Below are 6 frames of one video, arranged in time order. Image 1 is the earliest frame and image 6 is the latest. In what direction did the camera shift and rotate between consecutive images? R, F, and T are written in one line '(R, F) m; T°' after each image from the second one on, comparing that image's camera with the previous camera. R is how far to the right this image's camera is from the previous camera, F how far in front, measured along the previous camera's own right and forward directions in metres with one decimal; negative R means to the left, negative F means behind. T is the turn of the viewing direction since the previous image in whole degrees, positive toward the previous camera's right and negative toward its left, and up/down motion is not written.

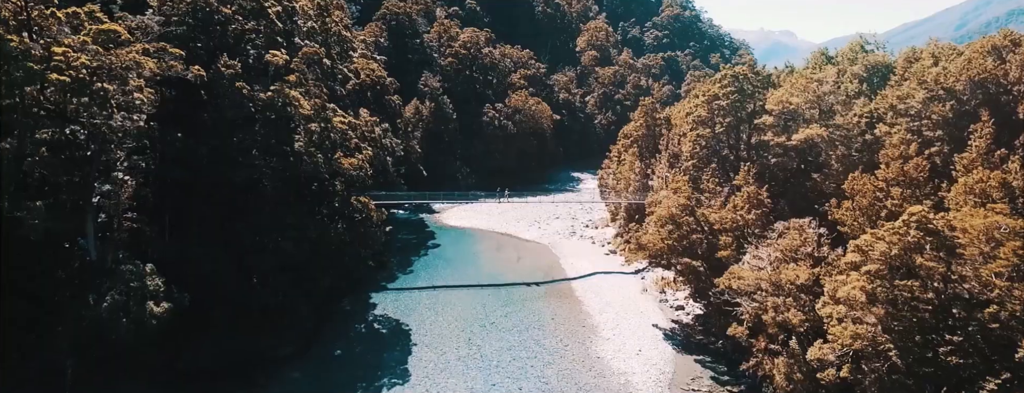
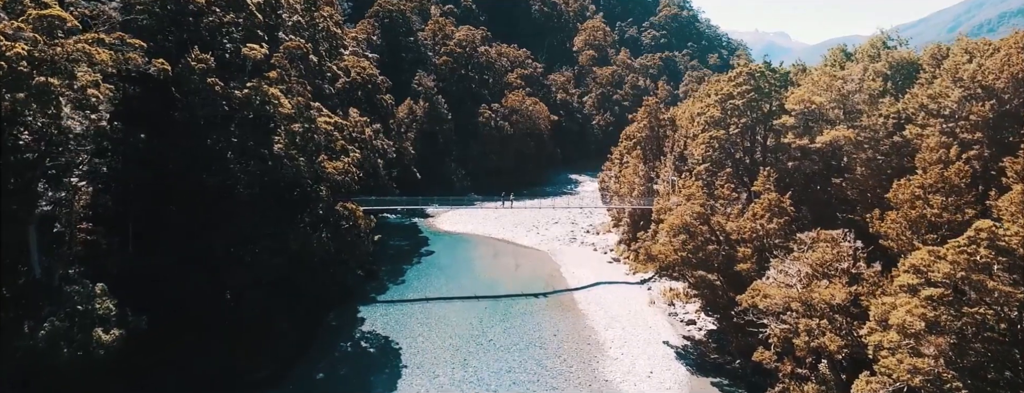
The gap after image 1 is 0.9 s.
(-0.2, +2.0) m; 0°
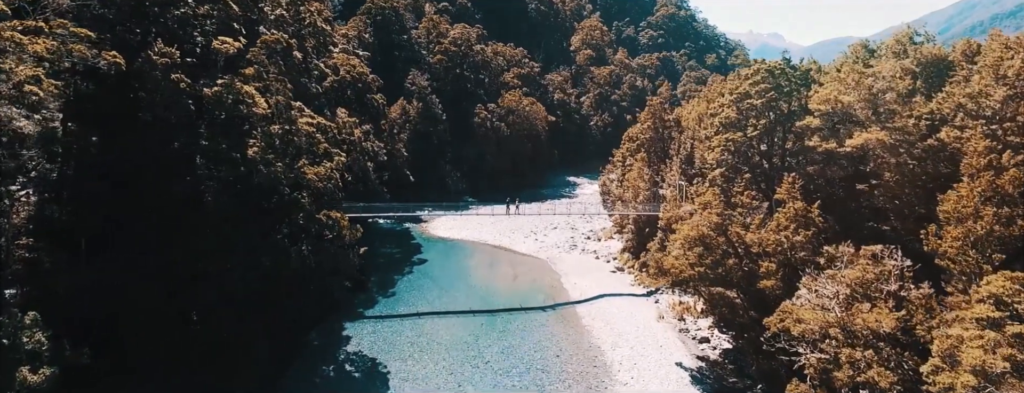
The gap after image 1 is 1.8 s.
(-0.1, +2.1) m; 0°
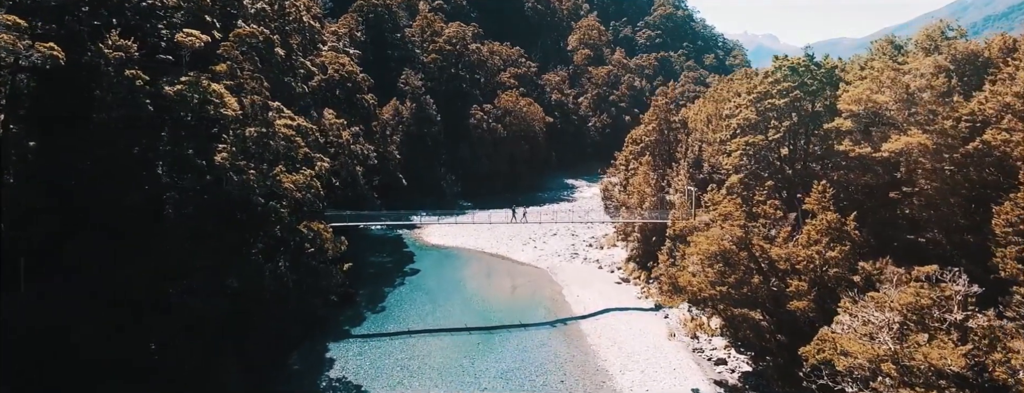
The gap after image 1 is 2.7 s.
(-0.1, +2.1) m; 0°
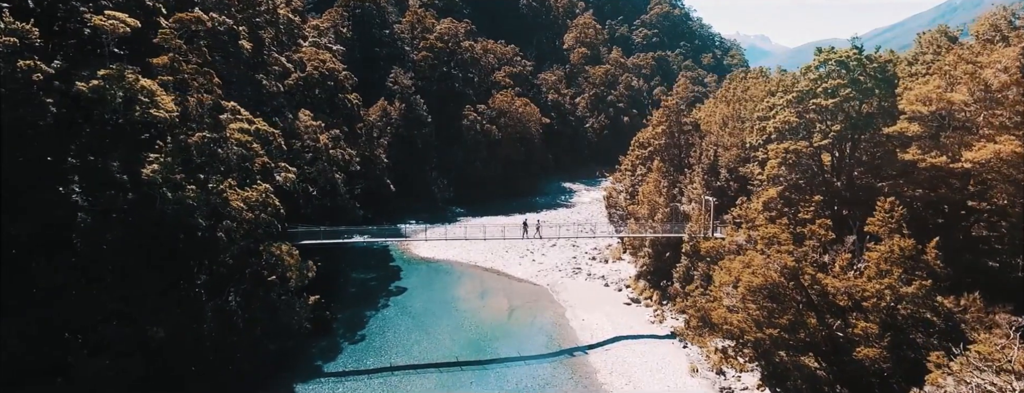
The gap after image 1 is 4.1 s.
(-0.2, +3.4) m; +1°
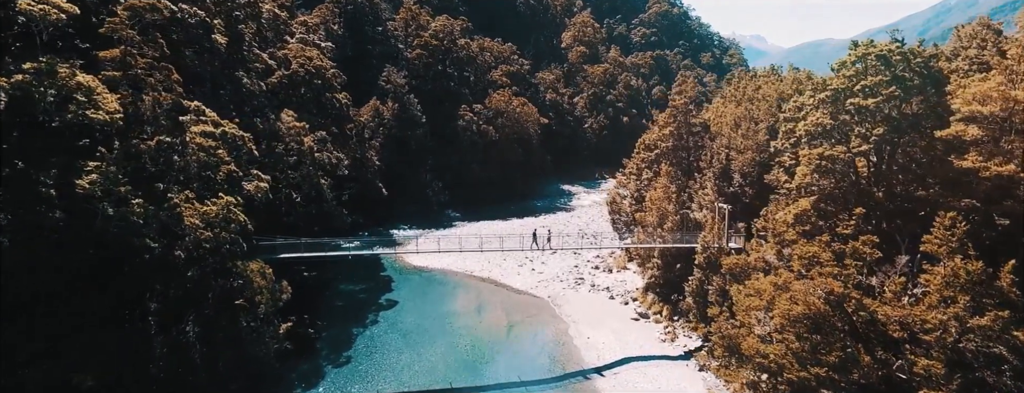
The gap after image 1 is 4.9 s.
(-0.1, +2.1) m; 0°
